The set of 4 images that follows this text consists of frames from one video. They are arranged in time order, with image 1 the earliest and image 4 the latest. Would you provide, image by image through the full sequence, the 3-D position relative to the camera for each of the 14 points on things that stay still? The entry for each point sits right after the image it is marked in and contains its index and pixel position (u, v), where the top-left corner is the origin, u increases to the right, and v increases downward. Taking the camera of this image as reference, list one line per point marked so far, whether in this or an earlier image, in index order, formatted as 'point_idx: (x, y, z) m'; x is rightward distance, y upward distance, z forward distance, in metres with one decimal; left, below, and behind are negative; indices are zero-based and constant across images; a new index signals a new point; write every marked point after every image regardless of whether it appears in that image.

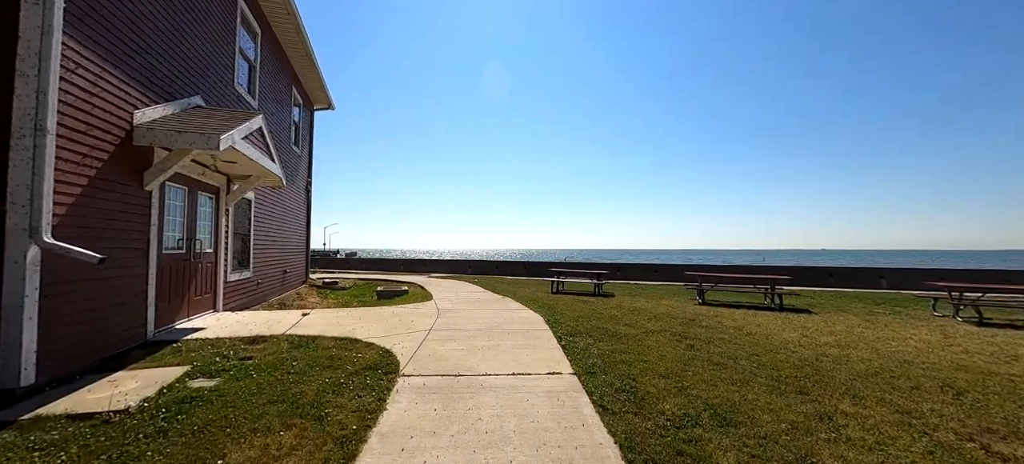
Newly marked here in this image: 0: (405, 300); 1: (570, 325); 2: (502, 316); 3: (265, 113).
0: (-2.4, -1.6, +8.5) m
1: (+0.9, -1.4, +5.7) m
2: (-0.2, -1.3, +5.9) m
3: (-5.1, +2.5, +7.6) m
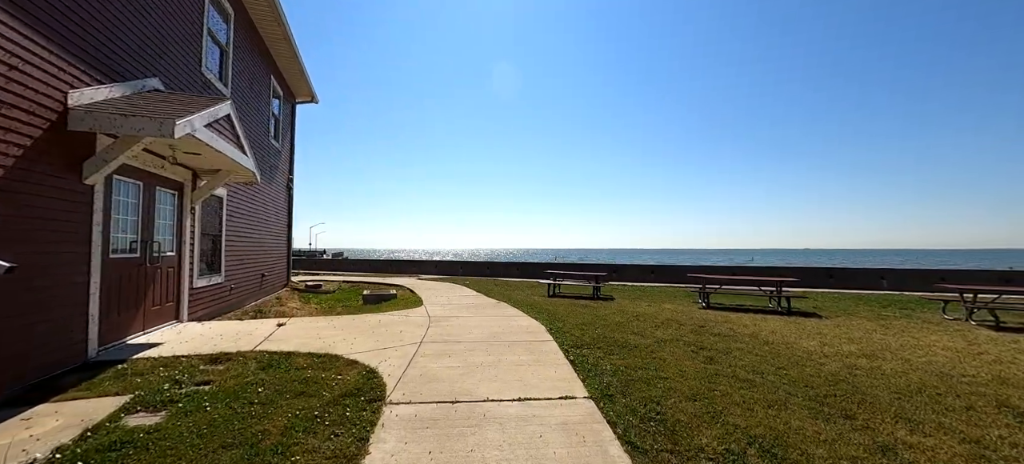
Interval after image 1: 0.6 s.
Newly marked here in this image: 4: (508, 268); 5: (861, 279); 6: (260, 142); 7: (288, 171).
0: (-2.5, -1.6, +7.9) m
1: (+0.9, -1.4, +5.2) m
2: (-0.2, -1.4, +5.4) m
3: (-5.2, +2.5, +7.0) m
4: (-0.2, -1.5, +15.6) m
5: (+10.6, -1.5, +11.2) m
6: (-5.7, +2.0, +8.3) m
7: (-6.7, +1.8, +11.2) m
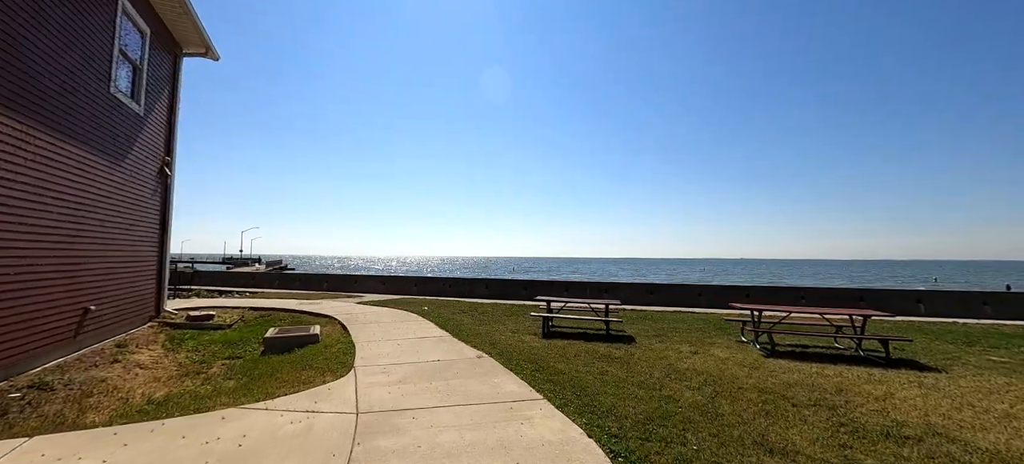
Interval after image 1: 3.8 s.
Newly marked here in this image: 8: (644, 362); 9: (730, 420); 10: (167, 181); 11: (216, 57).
0: (-2.7, -1.7, +4.8) m
1: (+1.0, -1.6, +2.6) m
2: (0.0, -1.5, +2.6) m
3: (-5.2, +2.4, +3.7) m
4: (-1.2, -1.9, +12.7) m
5: (+10.0, -1.8, +9.6) m
6: (-5.8, +1.9, +4.9) m
7: (-7.2, +1.7, +7.7) m
8: (+1.7, -1.8, +5.0) m
9: (+1.9, -1.7, +3.3) m
10: (-7.2, +1.1, +7.8) m
11: (-6.7, +4.0, +8.4) m
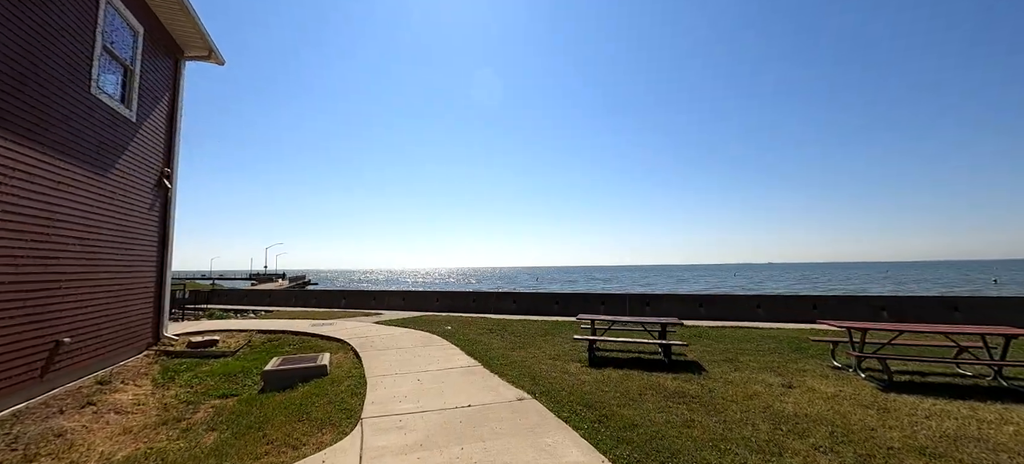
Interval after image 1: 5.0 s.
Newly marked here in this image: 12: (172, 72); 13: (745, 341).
0: (-2.2, -1.8, +3.9) m
1: (+1.4, -1.5, +1.5) m
2: (+0.4, -1.5, +1.6) m
3: (-4.8, +2.2, +3.0) m
4: (-0.3, -2.2, +11.7) m
5: (+10.7, -1.8, +8.1) m
6: (-5.4, +1.7, +4.2) m
7: (-6.6, +1.3, +7.0) m
8: (+2.3, -1.8, +3.9) m
9: (+2.3, -1.7, +2.1) m
10: (-6.7, +0.7, +7.2) m
11: (-6.2, +3.6, +7.8) m
12: (-6.7, +3.2, +7.3) m
13: (+4.3, -1.9, +6.8) m
